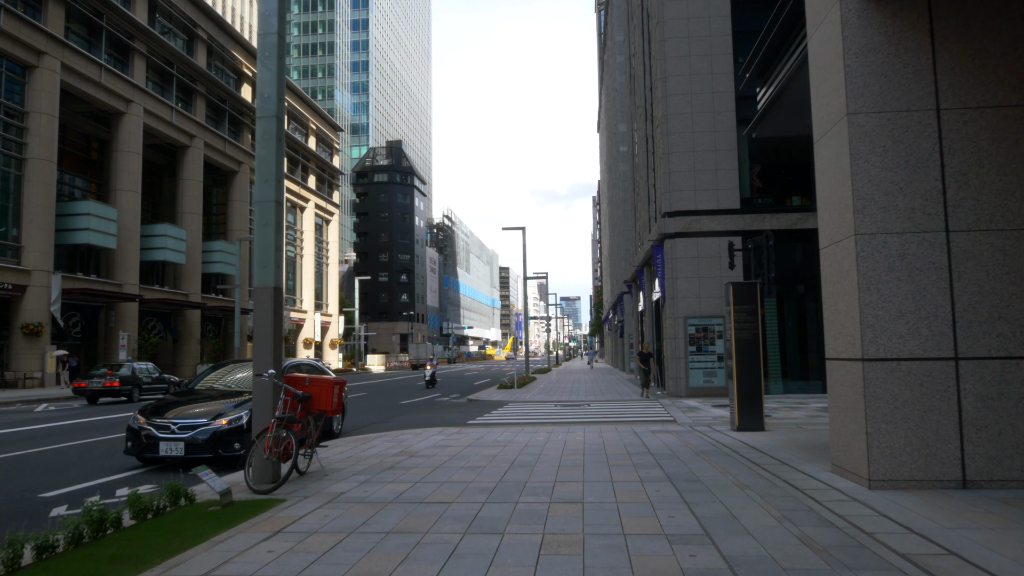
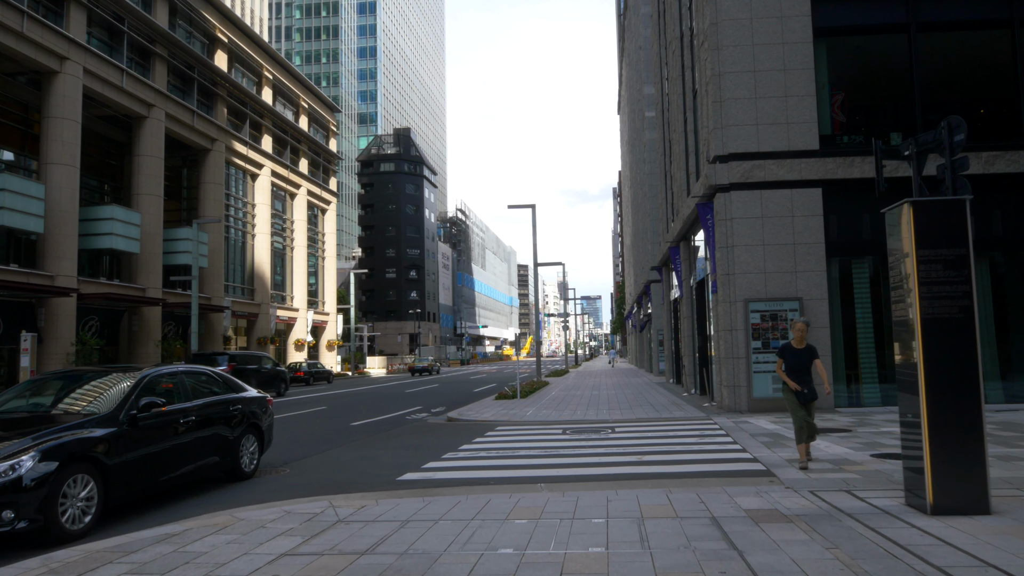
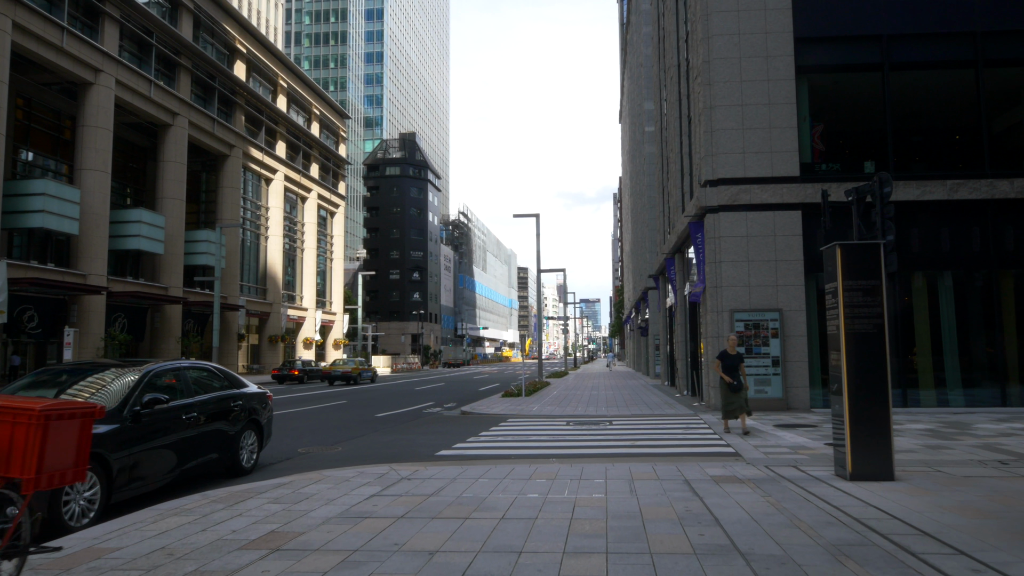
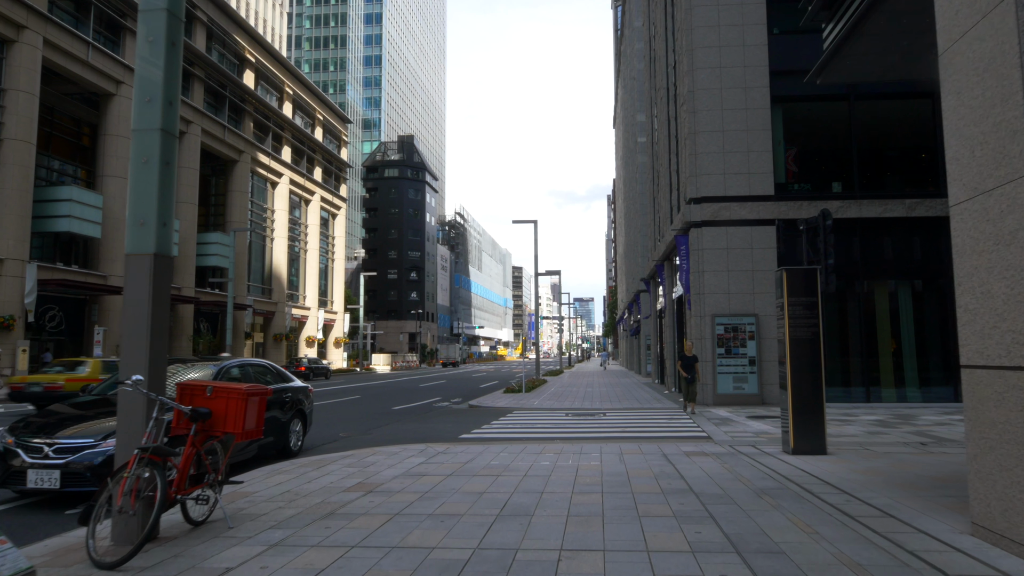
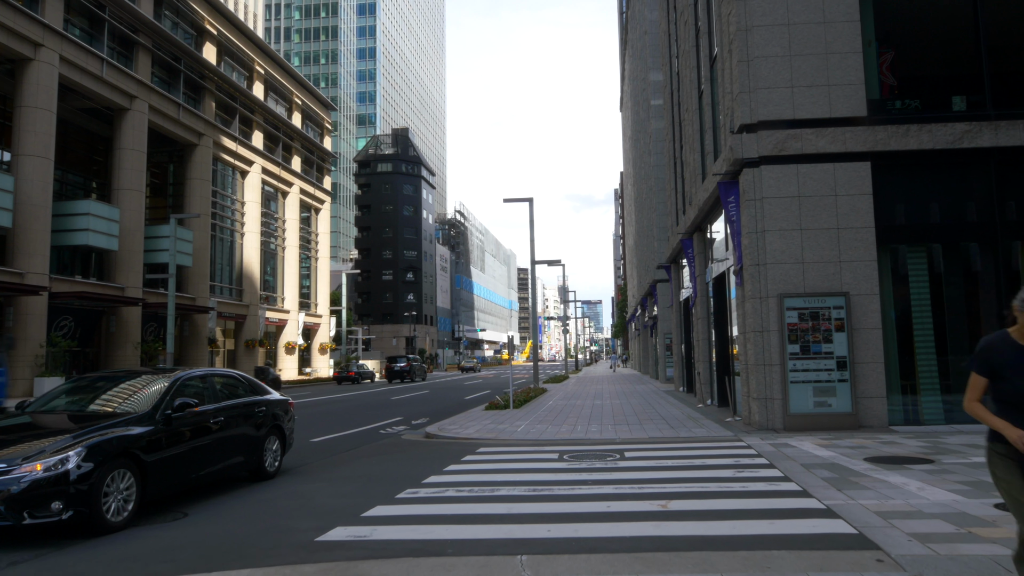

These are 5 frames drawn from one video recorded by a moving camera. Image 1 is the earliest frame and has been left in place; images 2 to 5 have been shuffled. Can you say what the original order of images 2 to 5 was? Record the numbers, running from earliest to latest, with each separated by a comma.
4, 3, 2, 5
